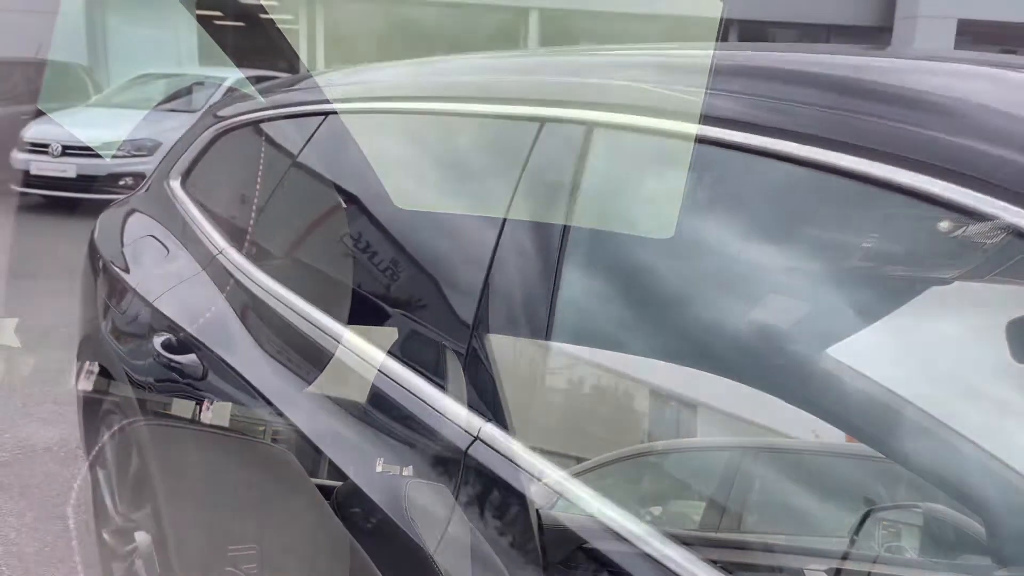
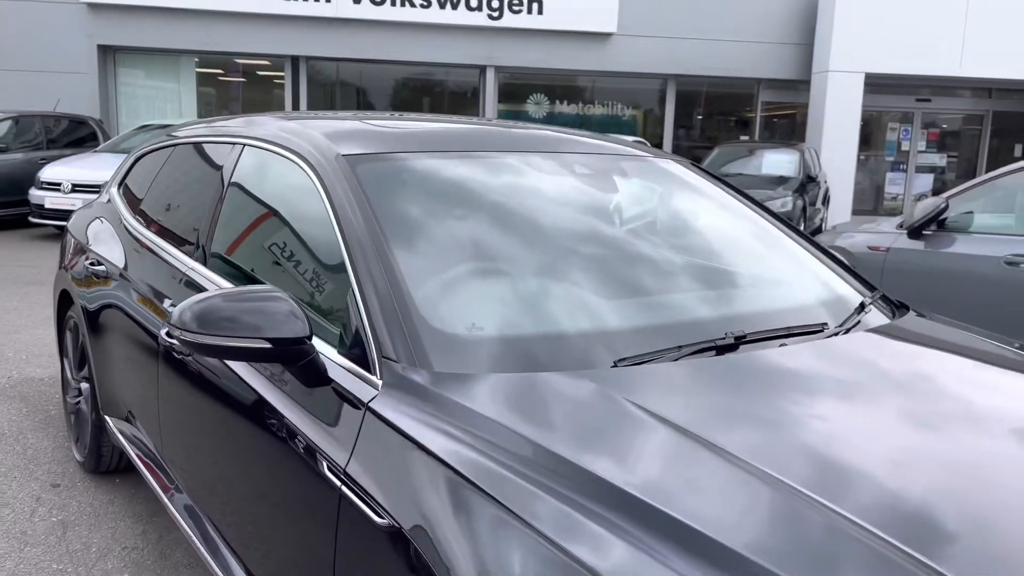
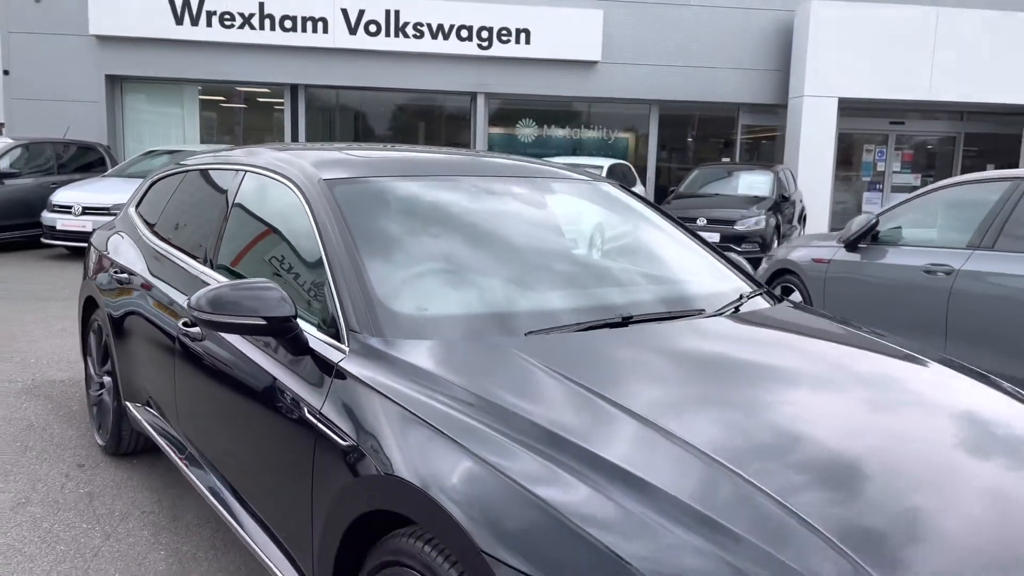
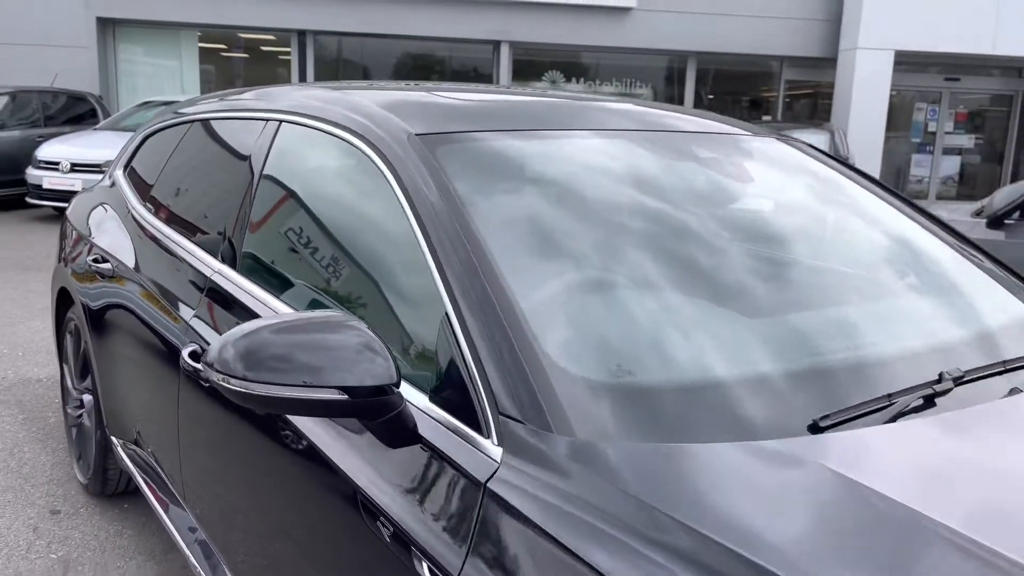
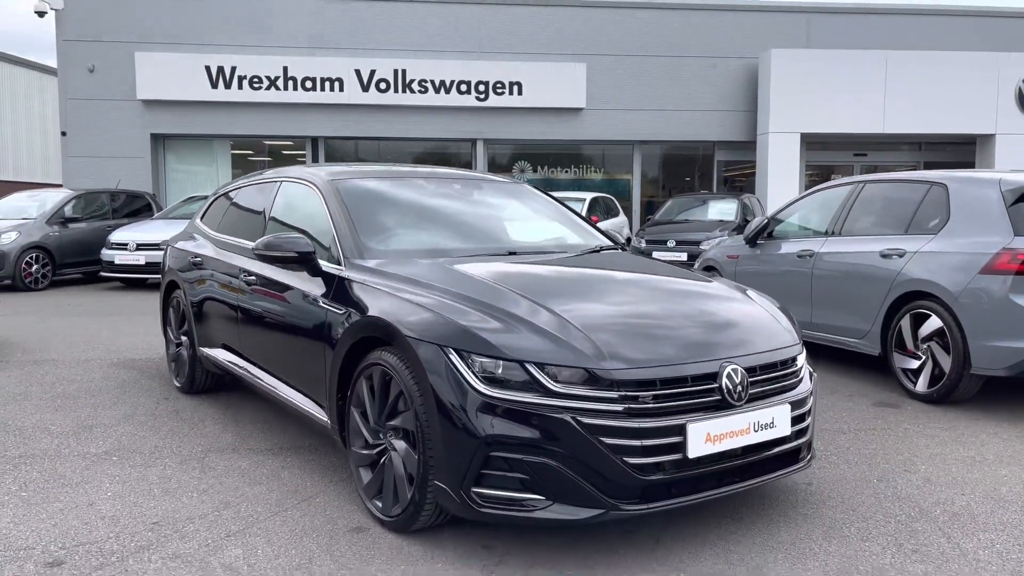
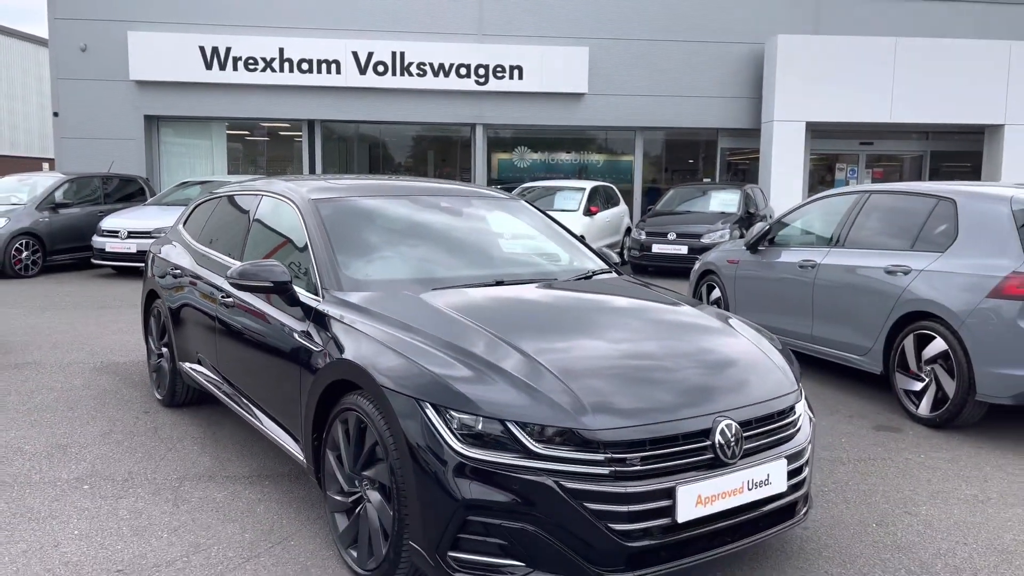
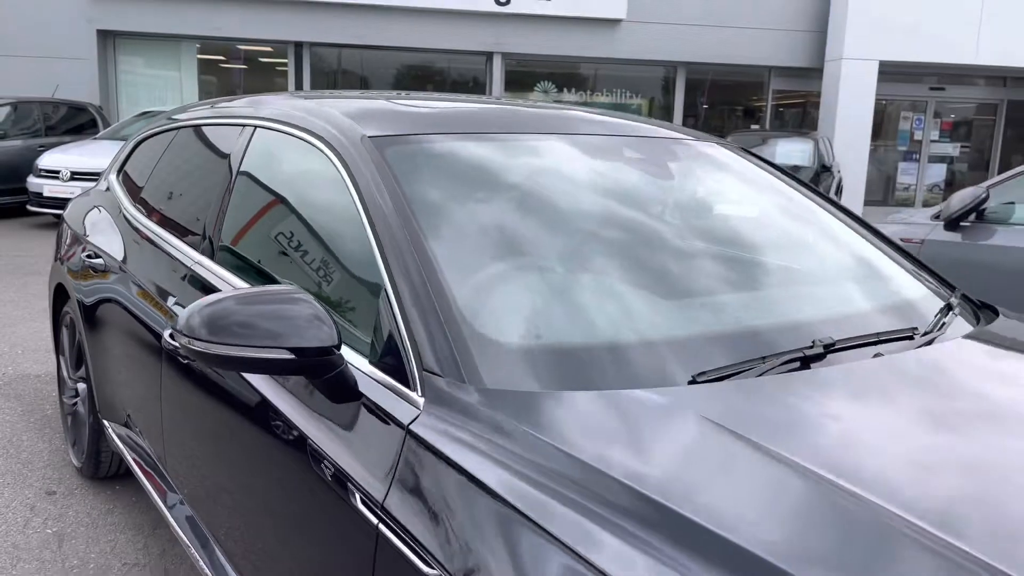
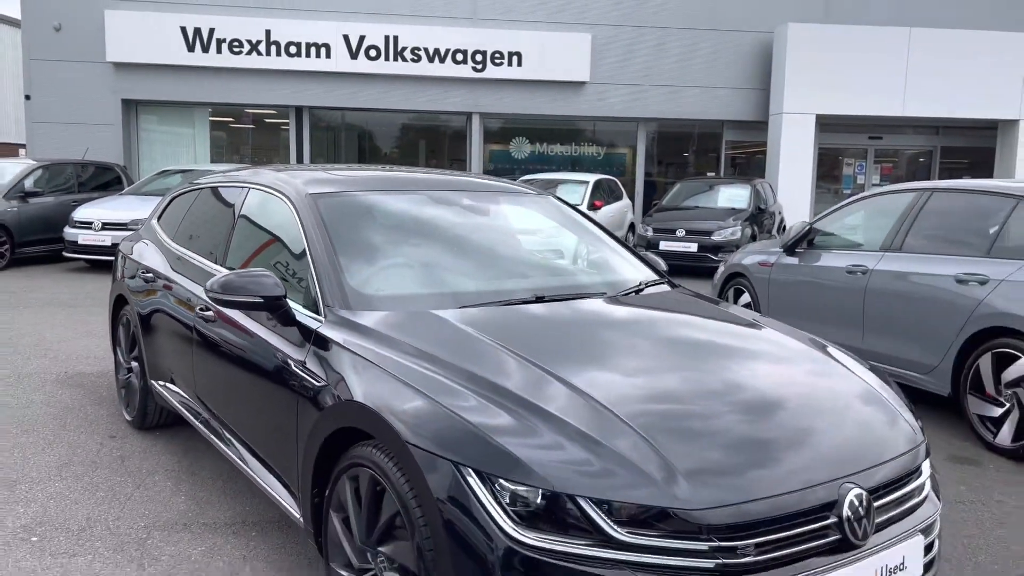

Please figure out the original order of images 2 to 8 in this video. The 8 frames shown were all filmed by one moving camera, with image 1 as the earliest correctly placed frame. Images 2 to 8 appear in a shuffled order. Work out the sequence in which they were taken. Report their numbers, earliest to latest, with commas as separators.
4, 7, 2, 3, 8, 6, 5
